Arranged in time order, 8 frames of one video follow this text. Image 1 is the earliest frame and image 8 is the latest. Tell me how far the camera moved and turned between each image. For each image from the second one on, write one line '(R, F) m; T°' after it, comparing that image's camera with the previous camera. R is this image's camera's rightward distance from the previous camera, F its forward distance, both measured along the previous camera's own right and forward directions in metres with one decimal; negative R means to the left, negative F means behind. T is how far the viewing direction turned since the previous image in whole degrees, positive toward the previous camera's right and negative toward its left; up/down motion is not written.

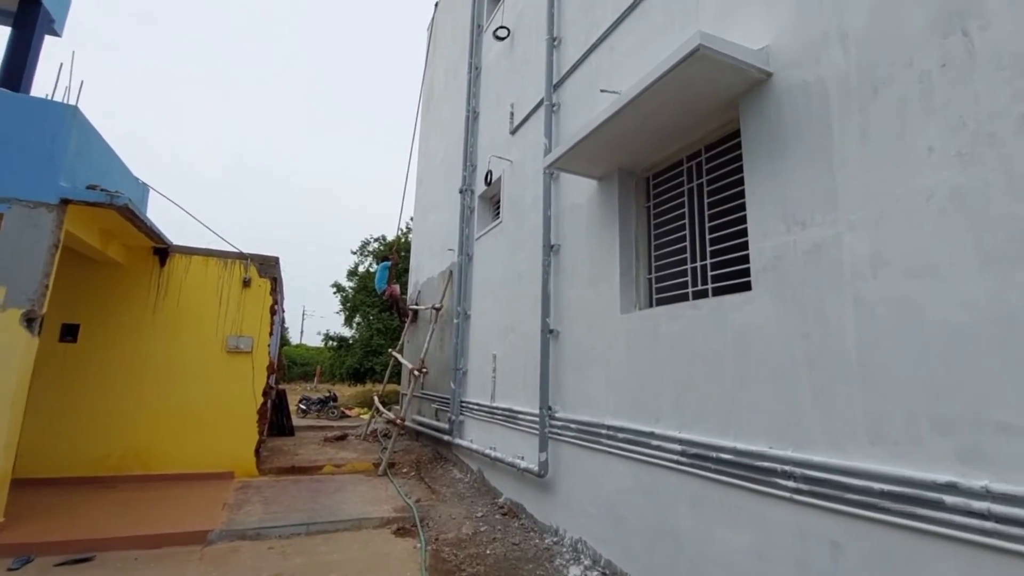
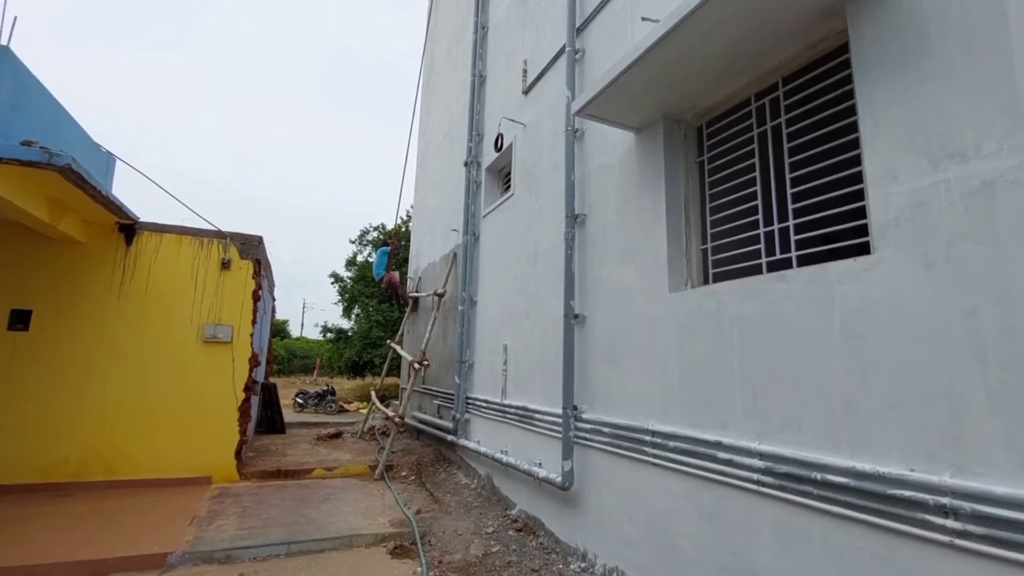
(-0.1, +0.8) m; 0°
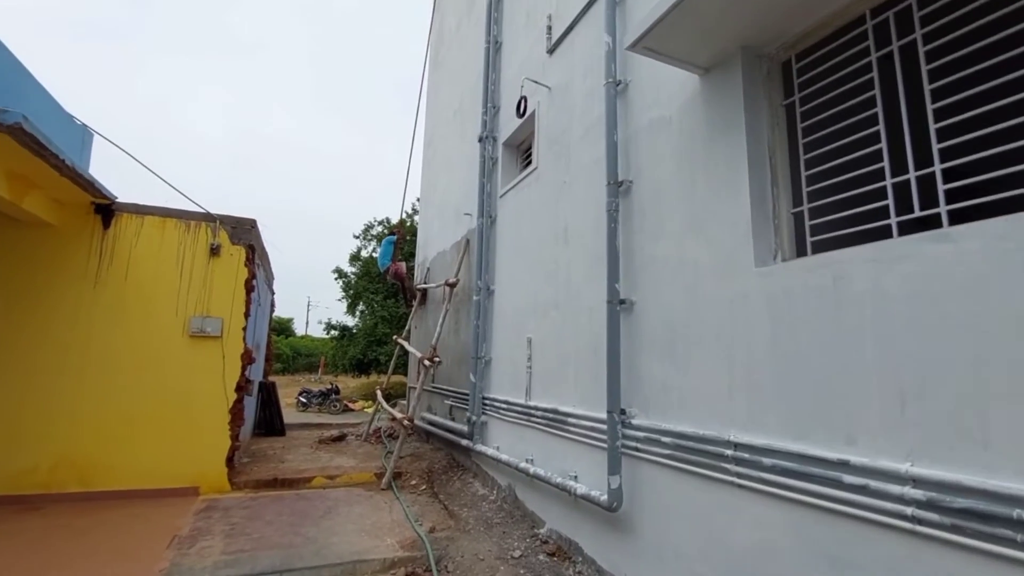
(-0.2, +0.6) m; 0°
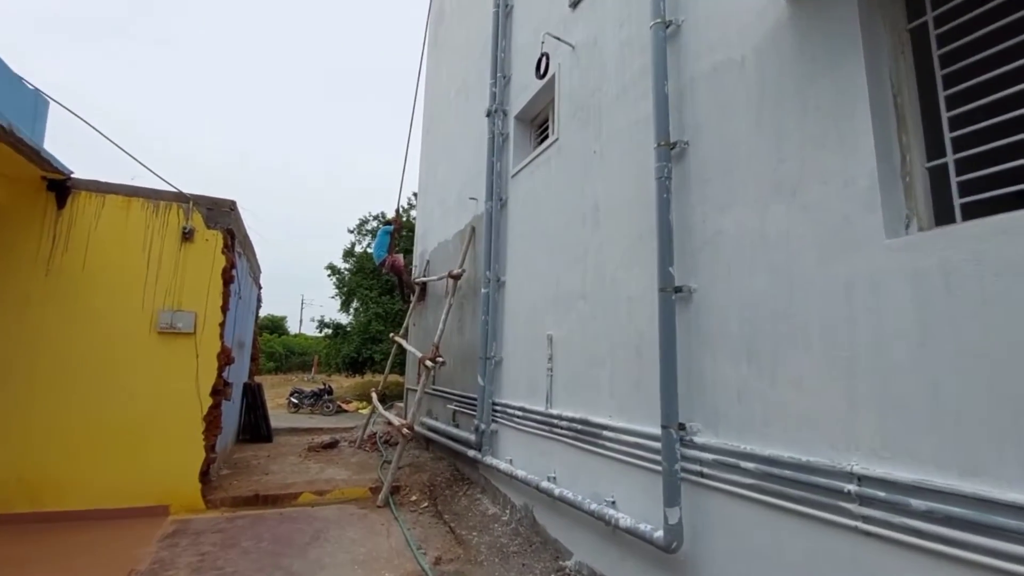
(-0.2, +0.6) m; +1°
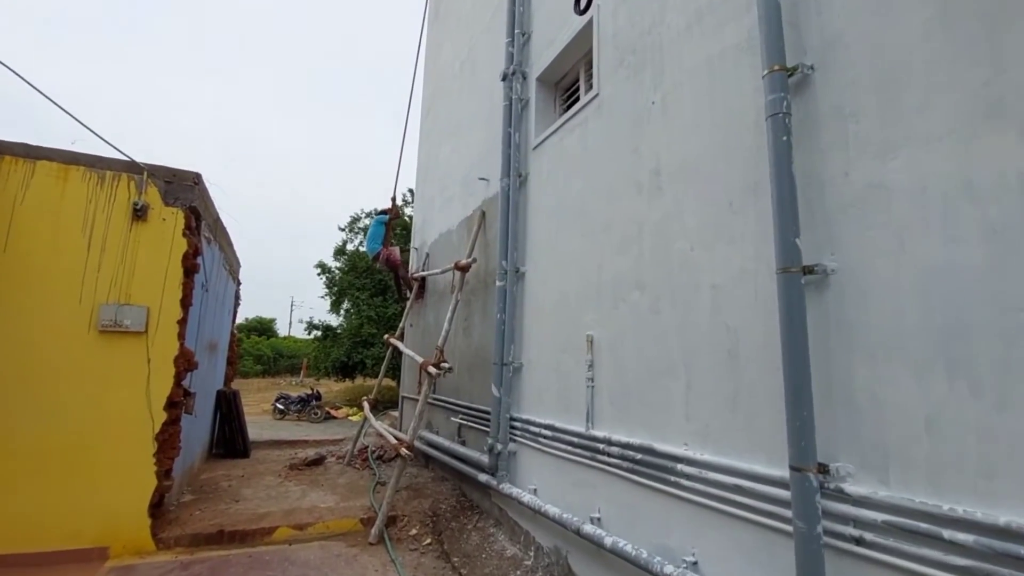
(-0.2, +0.8) m; +1°
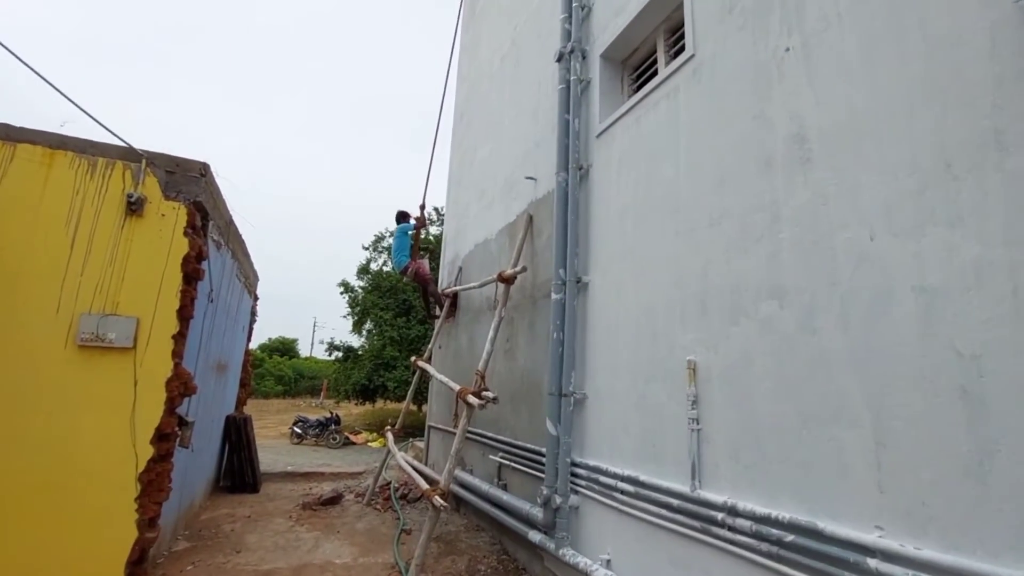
(-0.3, +0.7) m; -2°
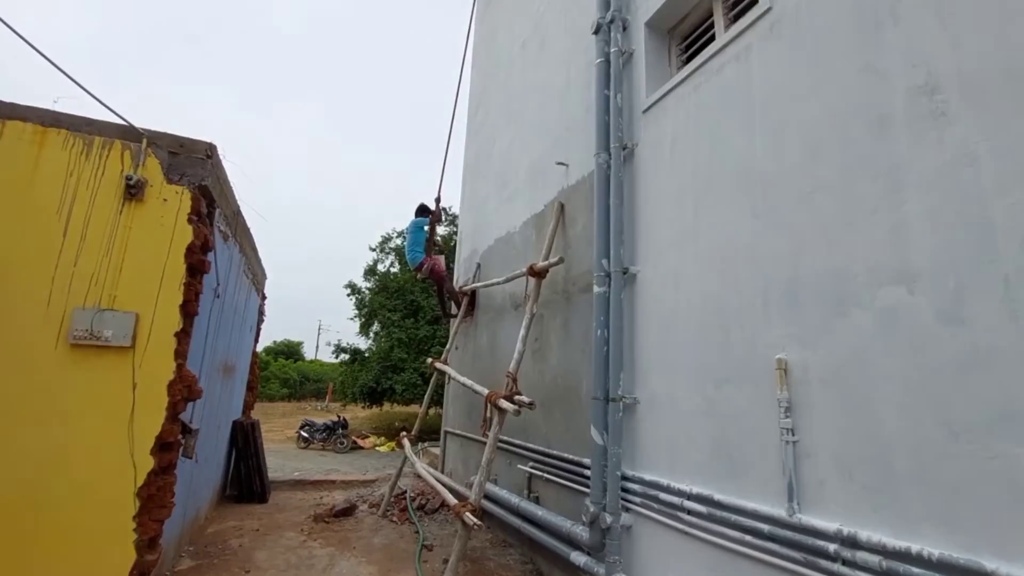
(-0.2, +0.3) m; 0°
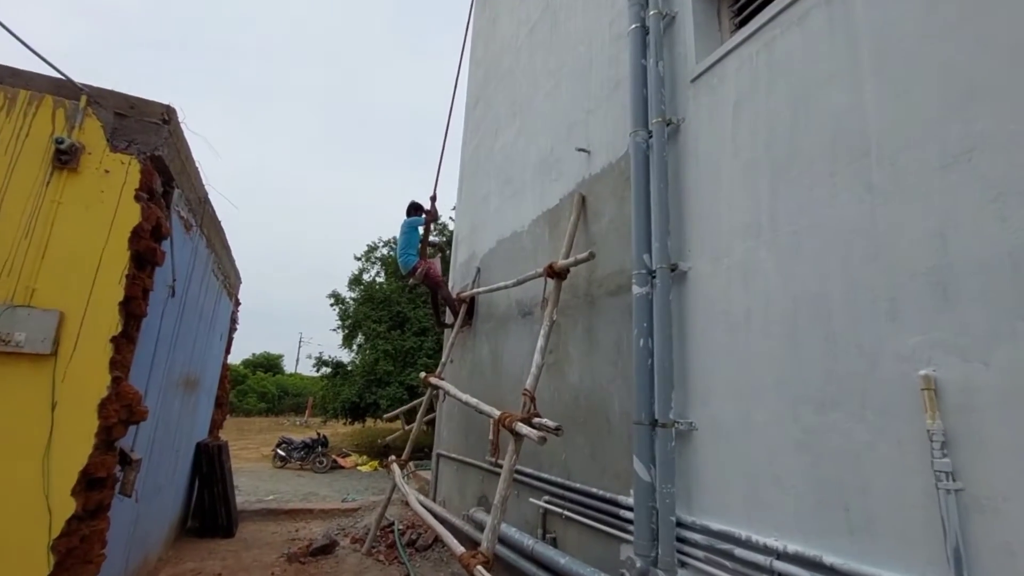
(-0.2, +0.6) m; +2°
